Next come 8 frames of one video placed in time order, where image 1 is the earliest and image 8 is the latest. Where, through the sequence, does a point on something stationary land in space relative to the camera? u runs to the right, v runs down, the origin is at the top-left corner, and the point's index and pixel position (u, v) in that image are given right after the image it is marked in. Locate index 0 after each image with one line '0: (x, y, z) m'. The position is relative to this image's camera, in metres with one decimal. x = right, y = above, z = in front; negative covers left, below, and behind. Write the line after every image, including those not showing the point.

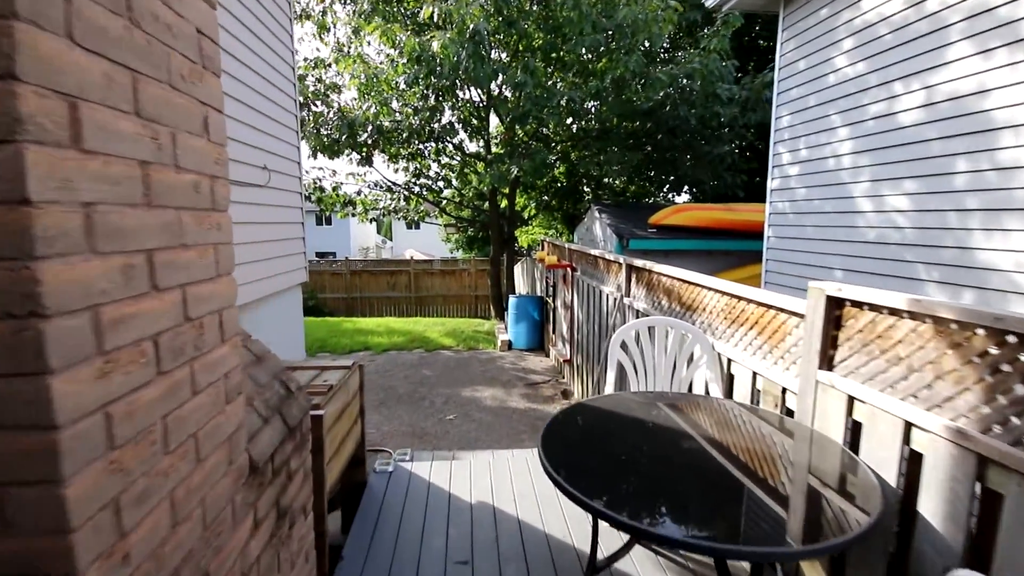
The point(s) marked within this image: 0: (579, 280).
0: (+0.9, +0.1, +6.0) m
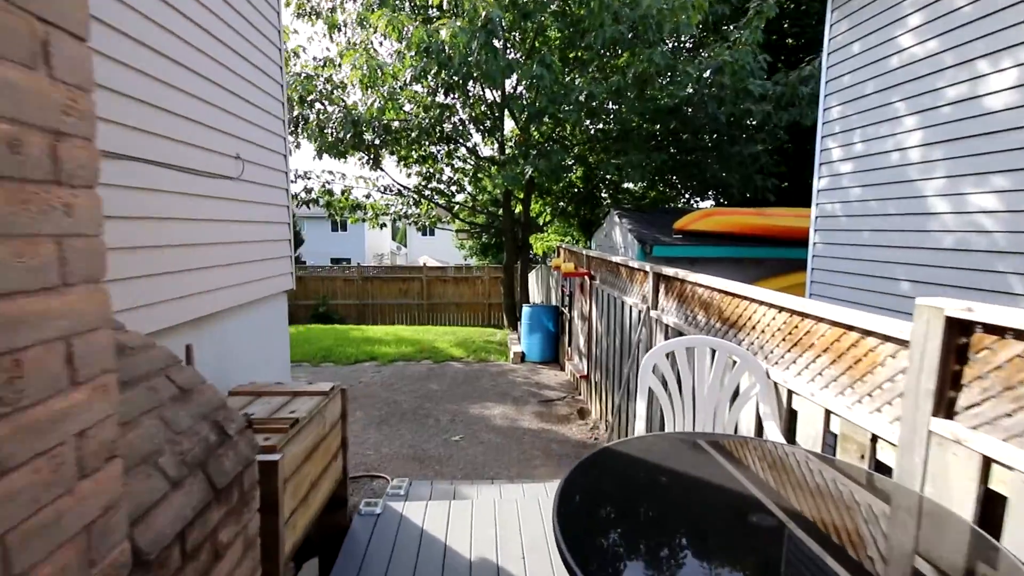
0: (+1.0, 0.0, +5.5) m
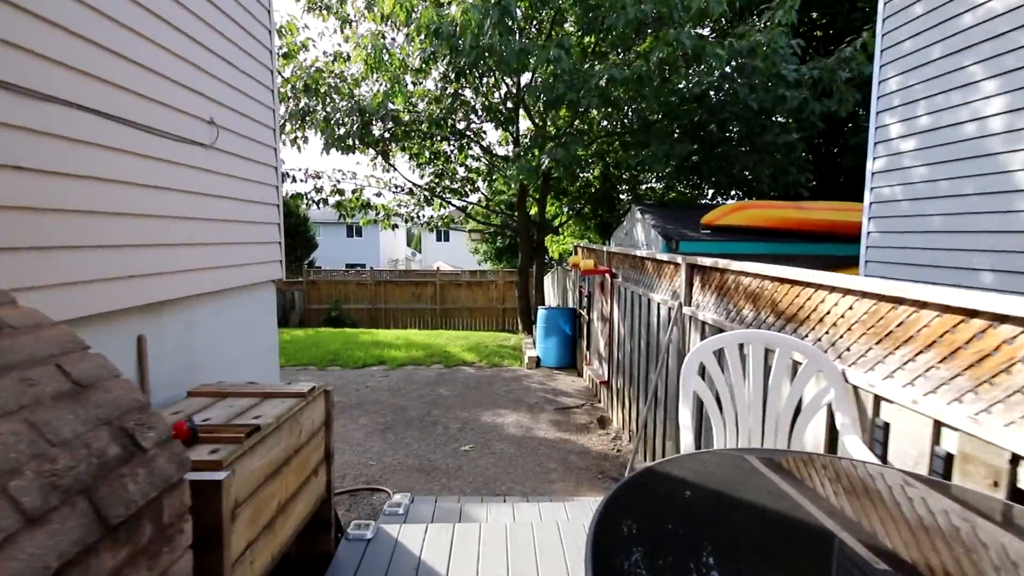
0: (+1.2, 0.0, +5.1) m
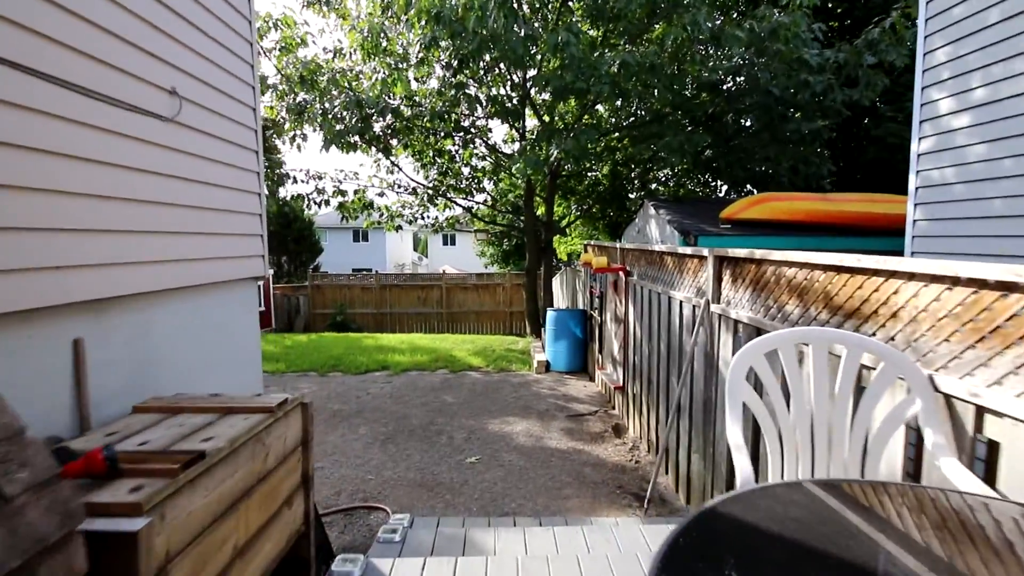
0: (+1.3, 0.0, +4.8) m
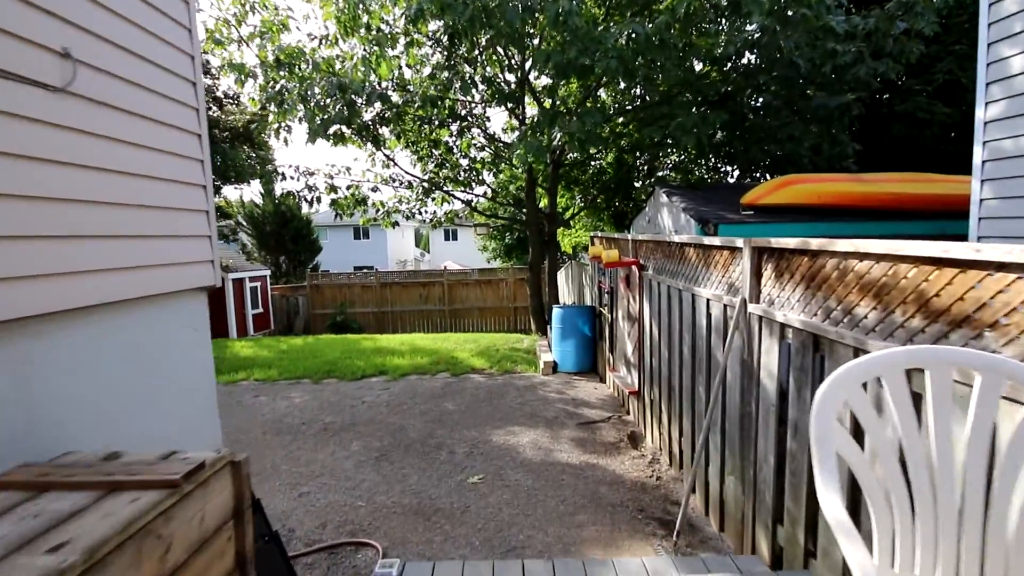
0: (+1.3, +0.1, +4.3) m
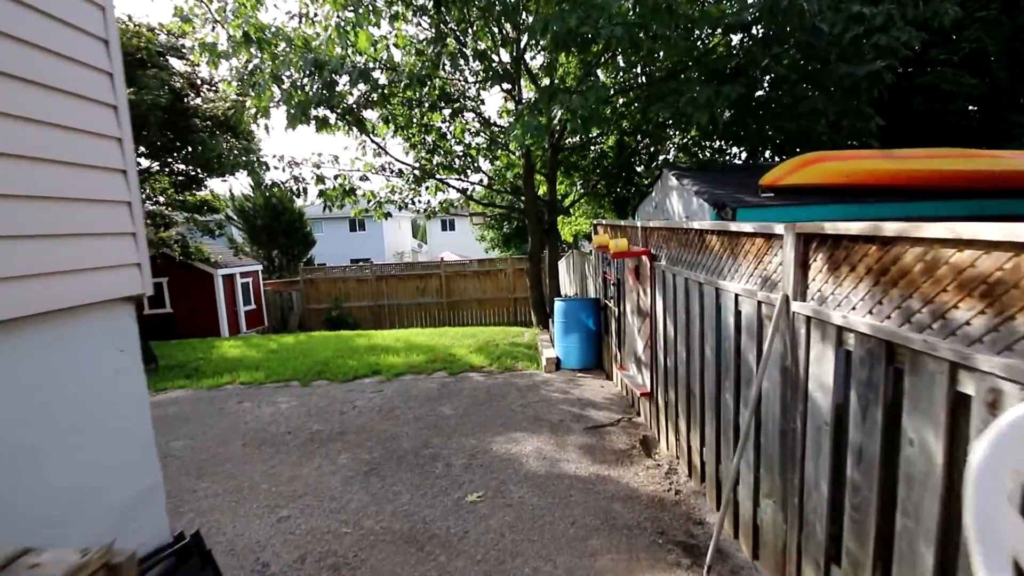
0: (+1.3, +0.1, +3.9) m
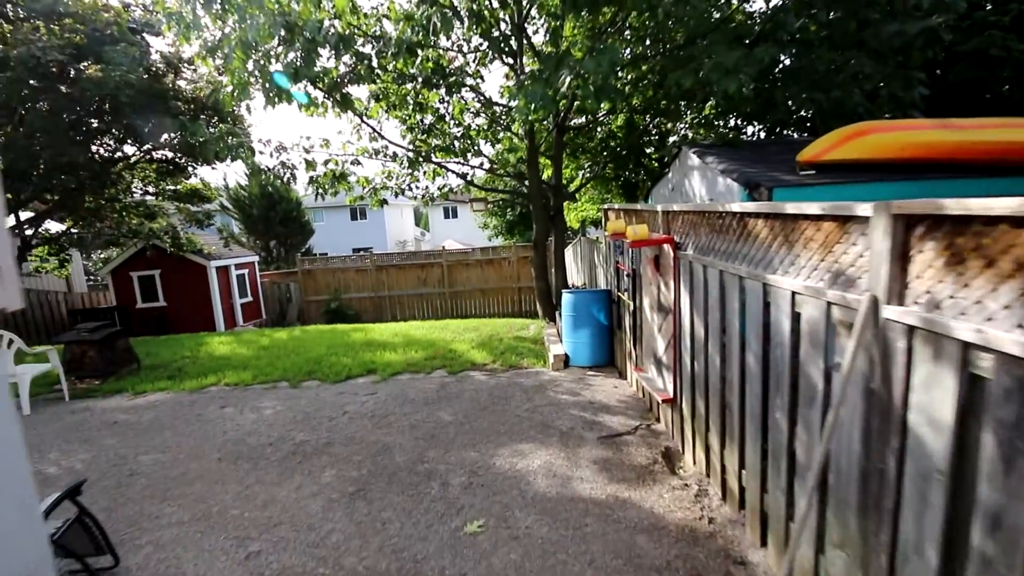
0: (+1.3, +0.2, +3.4) m
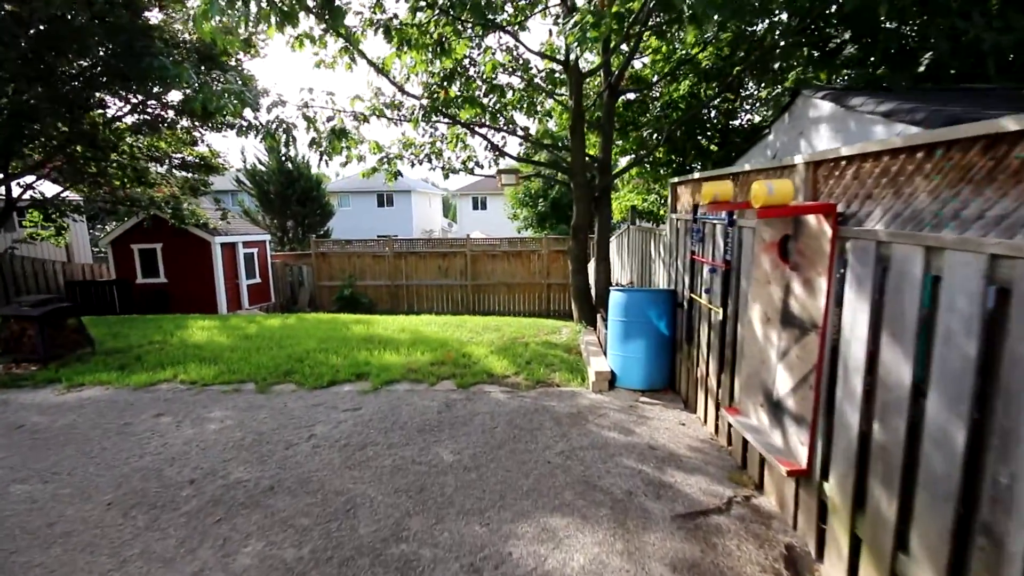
0: (+1.5, +0.2, +1.9) m
